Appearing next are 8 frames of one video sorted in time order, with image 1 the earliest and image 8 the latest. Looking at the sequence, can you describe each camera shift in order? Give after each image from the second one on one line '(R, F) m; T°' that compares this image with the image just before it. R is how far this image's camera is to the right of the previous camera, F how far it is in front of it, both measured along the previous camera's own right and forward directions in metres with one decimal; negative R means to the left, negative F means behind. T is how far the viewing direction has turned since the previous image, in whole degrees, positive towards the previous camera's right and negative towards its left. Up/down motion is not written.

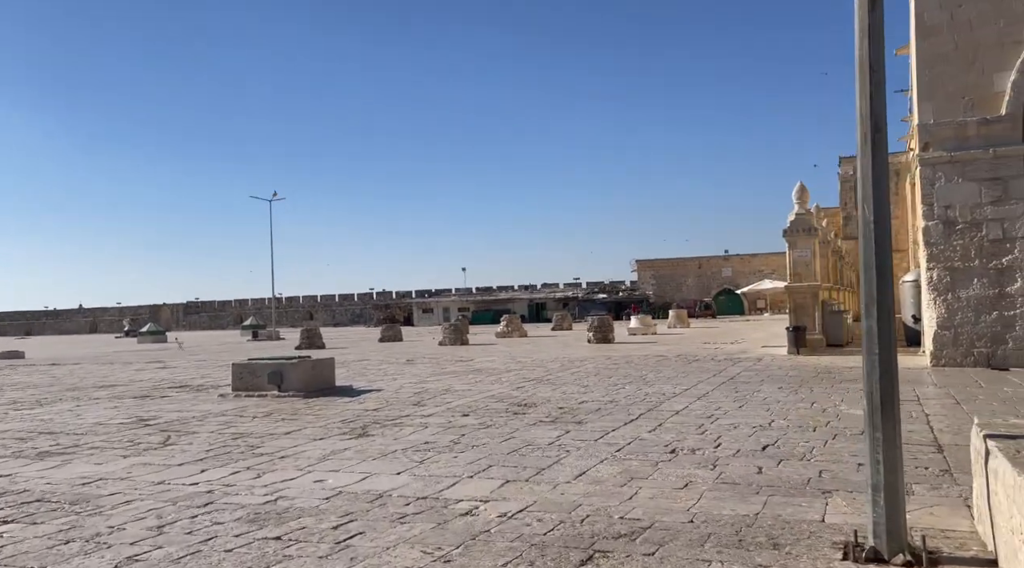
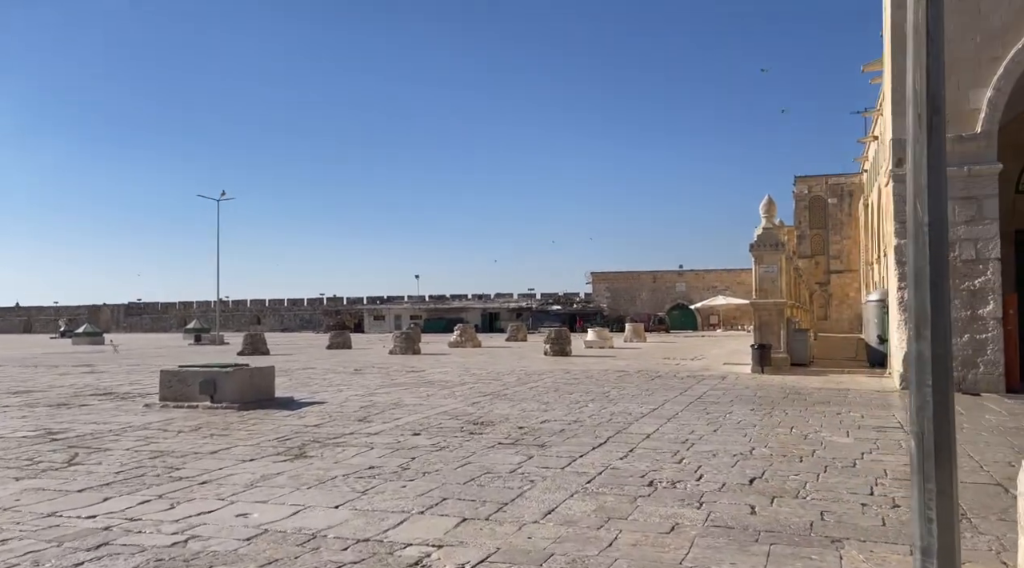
(-0.1, +0.7) m; +3°
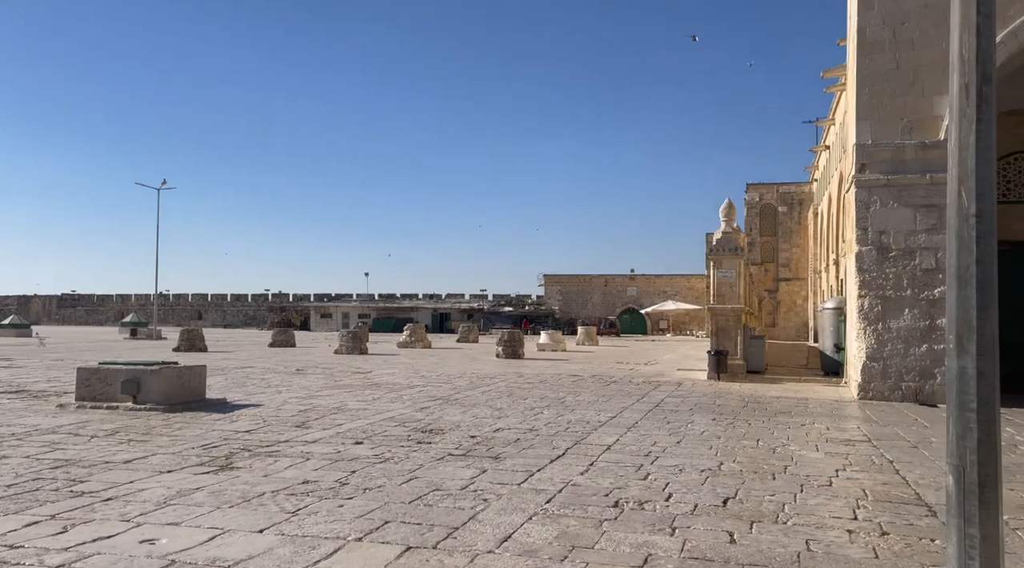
(0.0, +0.5) m; +4°
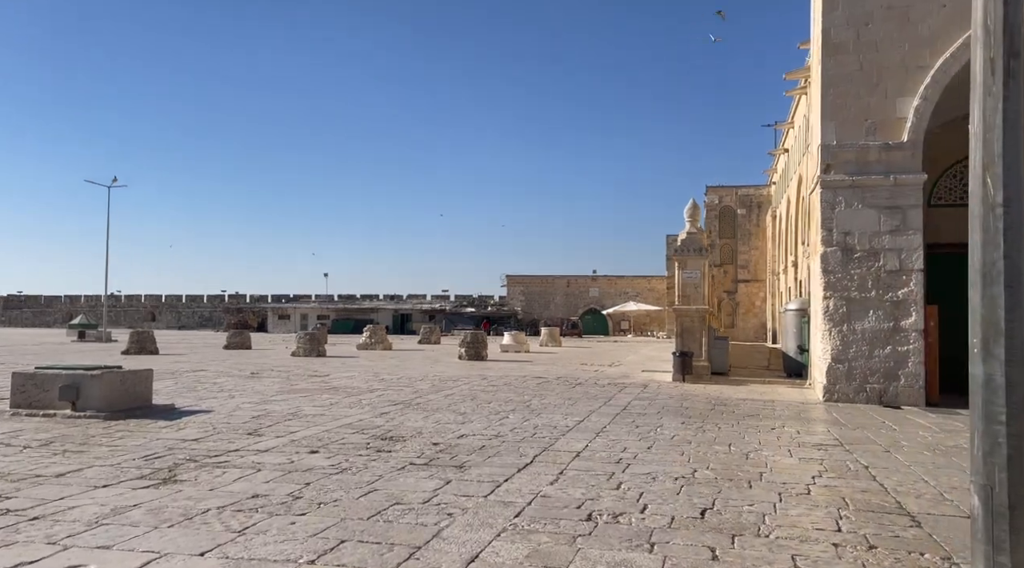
(0.0, +0.3) m; +3°
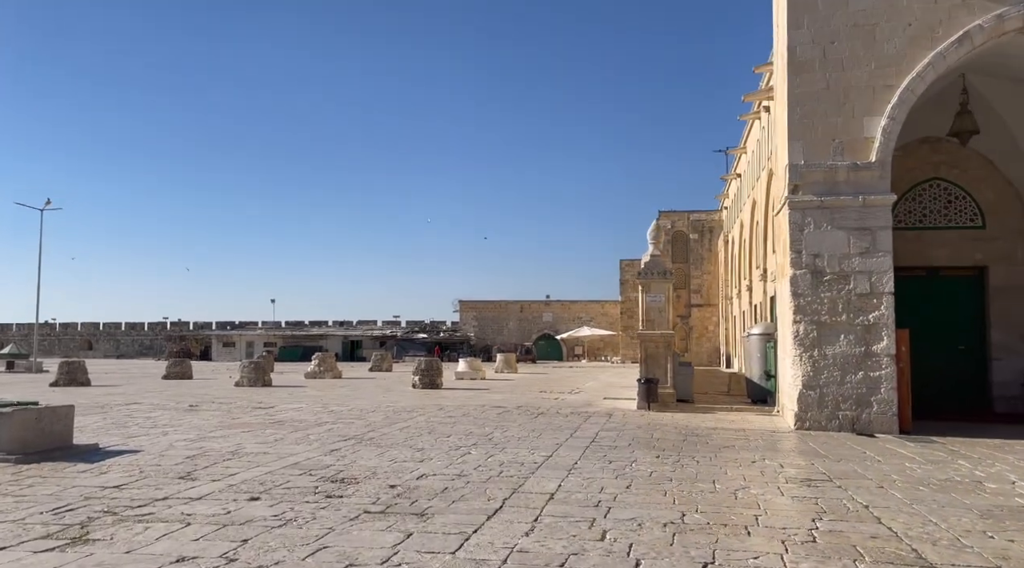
(-0.1, +0.6) m; +3°
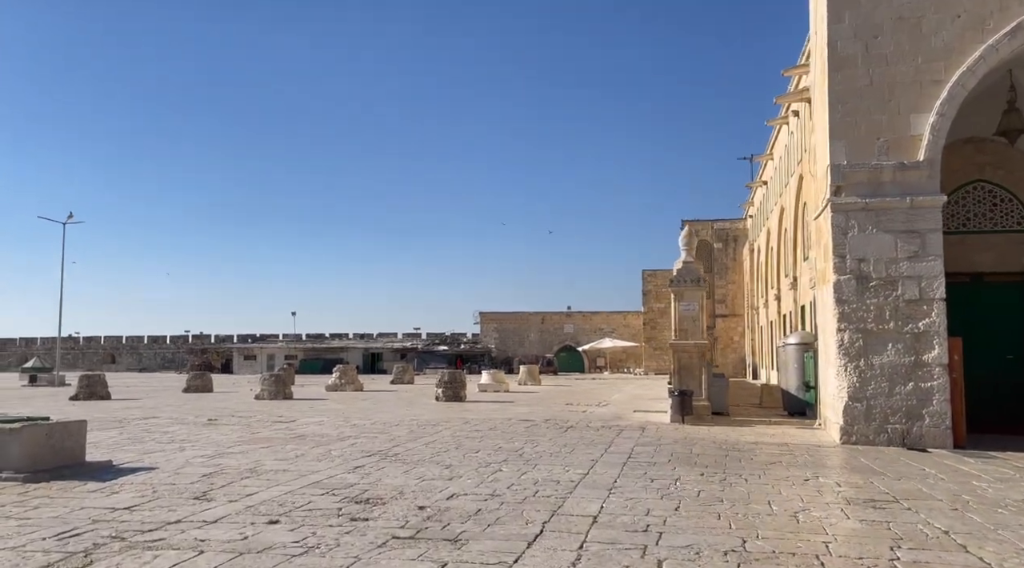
(-0.1, +0.5) m; -1°
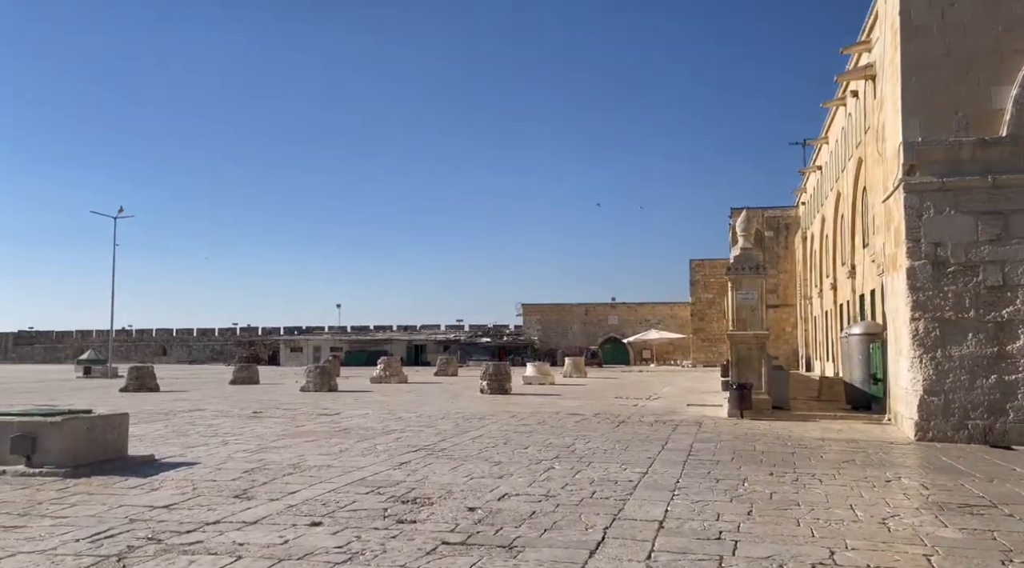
(-0.1, +0.4) m; -3°
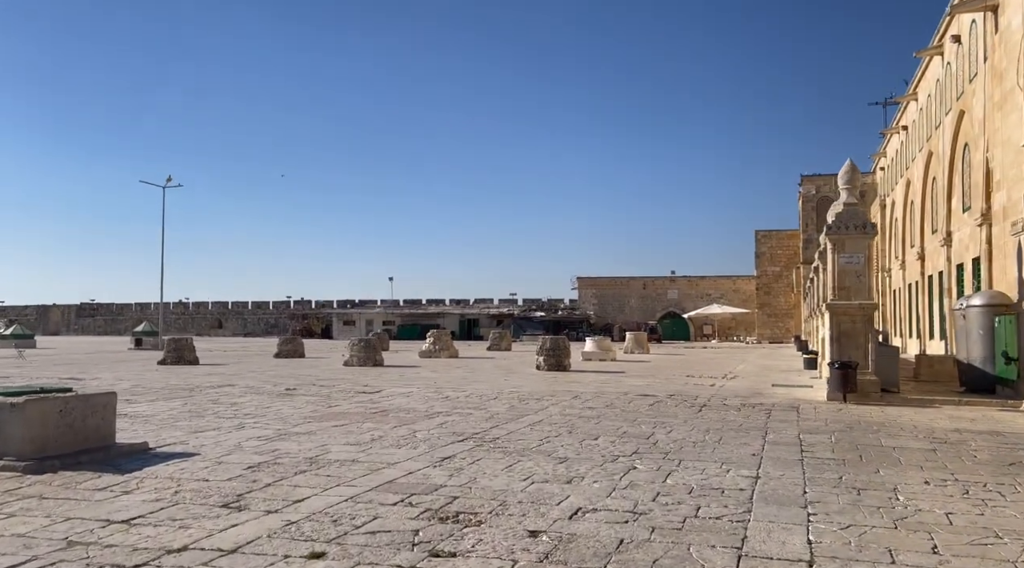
(-0.1, +1.6) m; -4°
